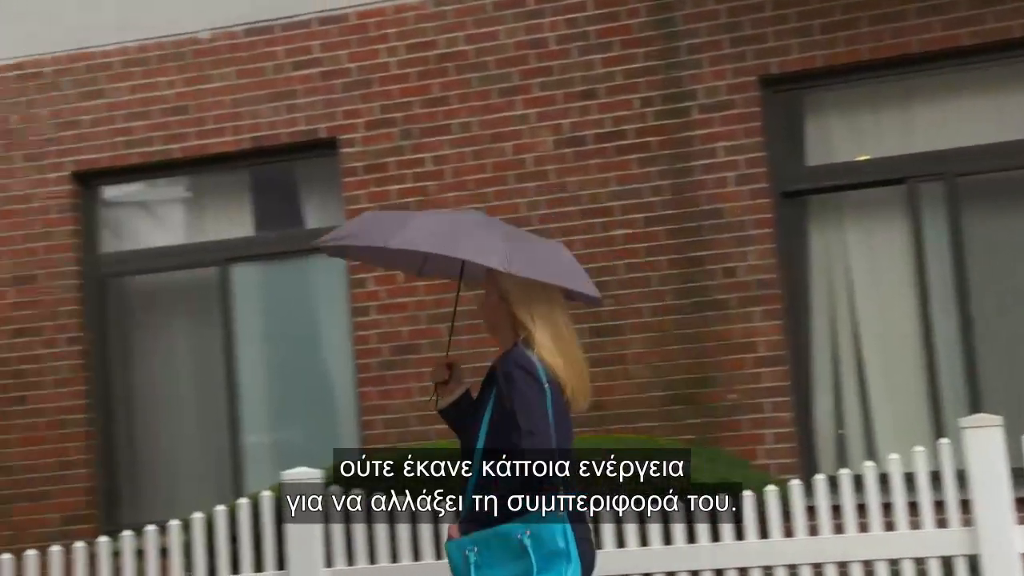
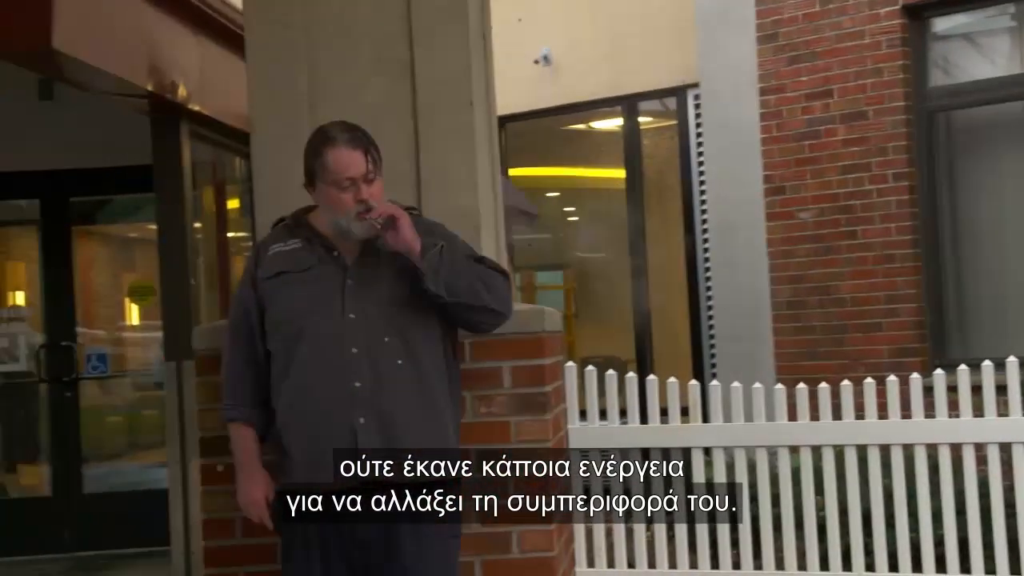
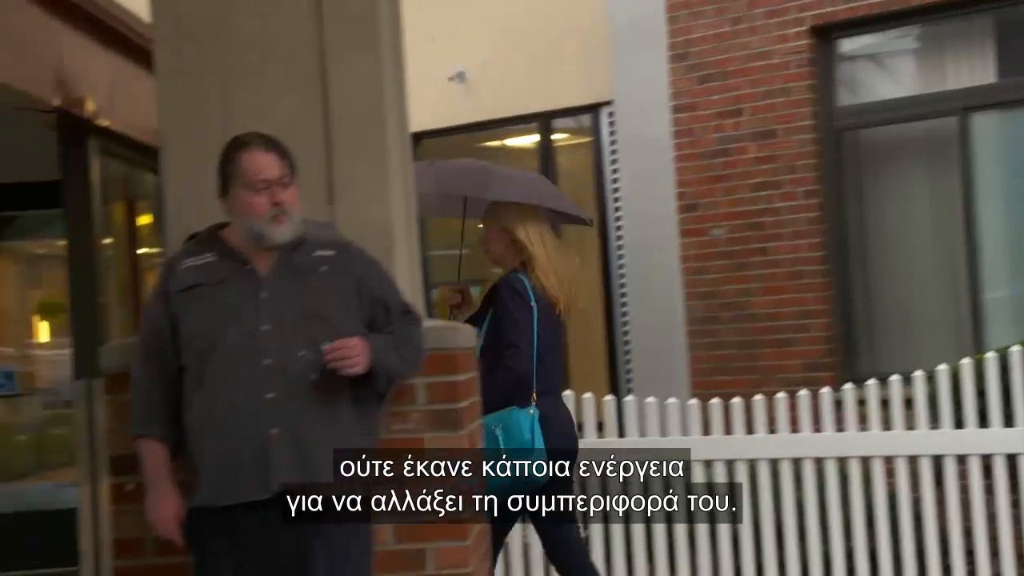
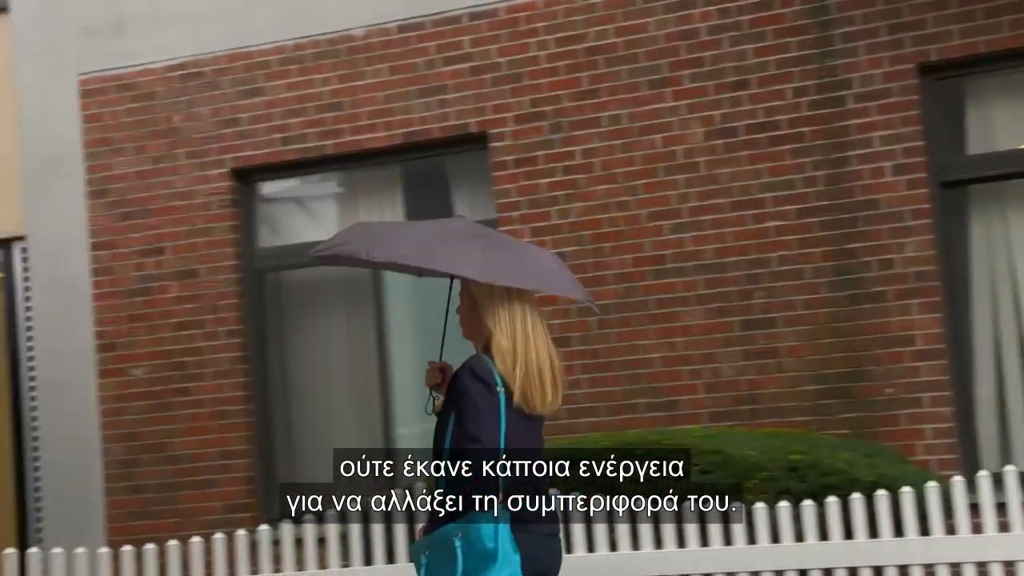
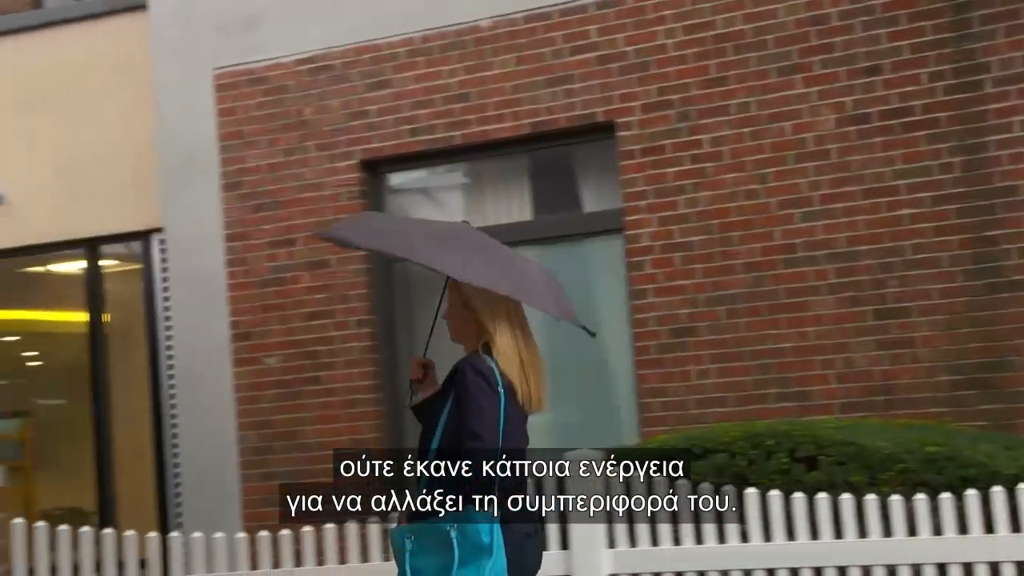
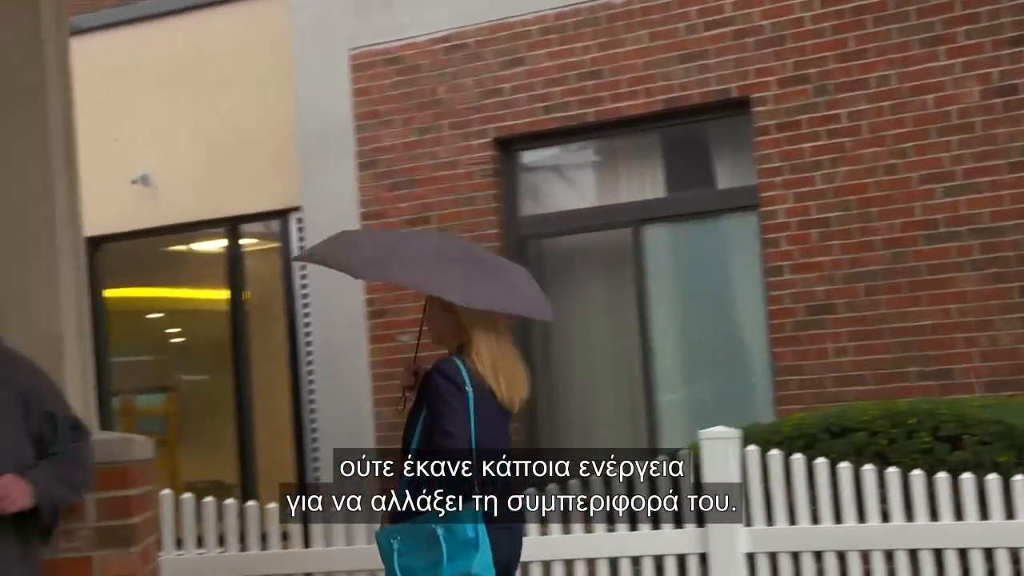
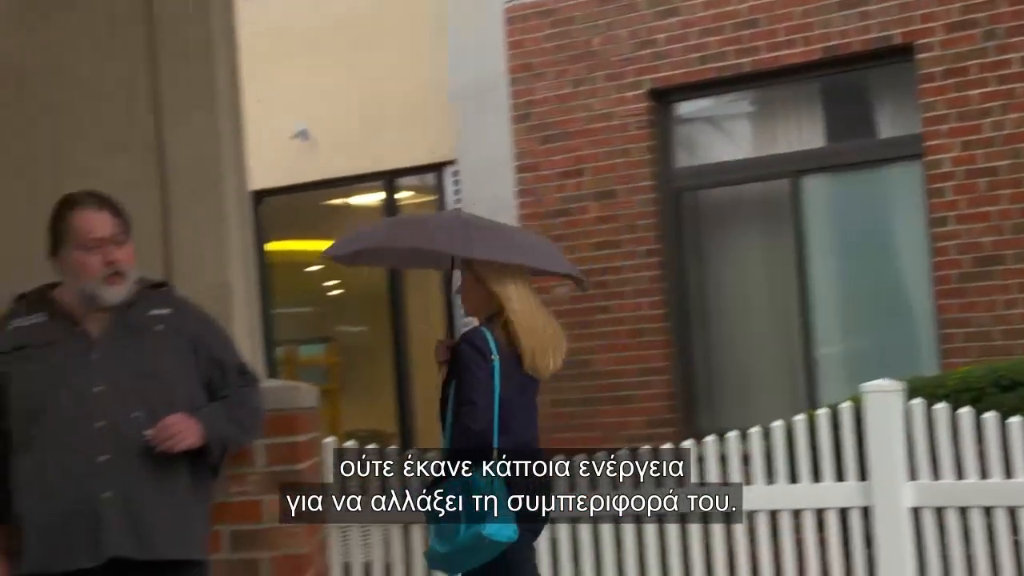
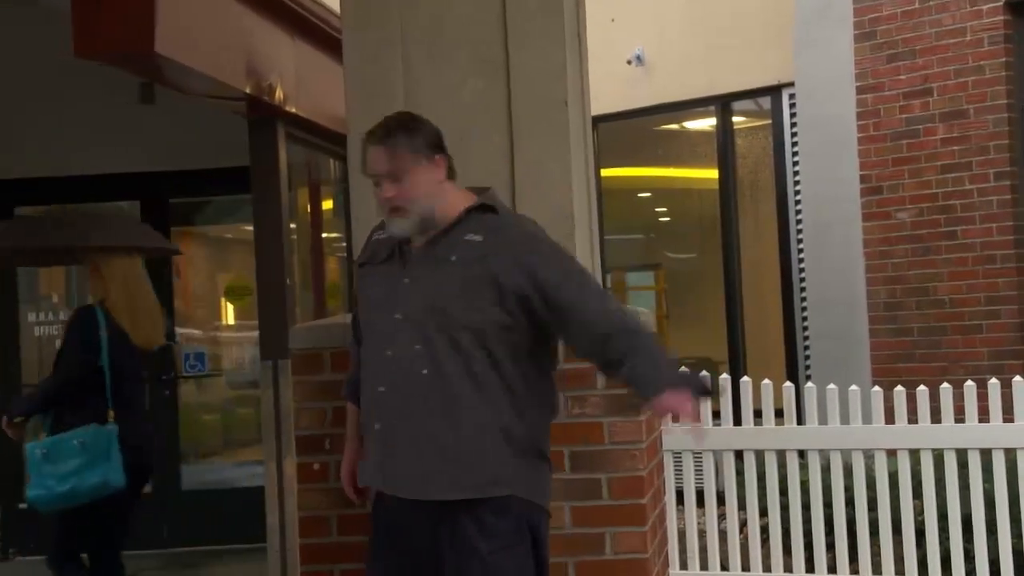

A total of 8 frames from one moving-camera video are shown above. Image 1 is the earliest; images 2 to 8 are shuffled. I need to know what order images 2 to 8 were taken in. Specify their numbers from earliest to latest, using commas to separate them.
4, 5, 6, 7, 3, 2, 8
